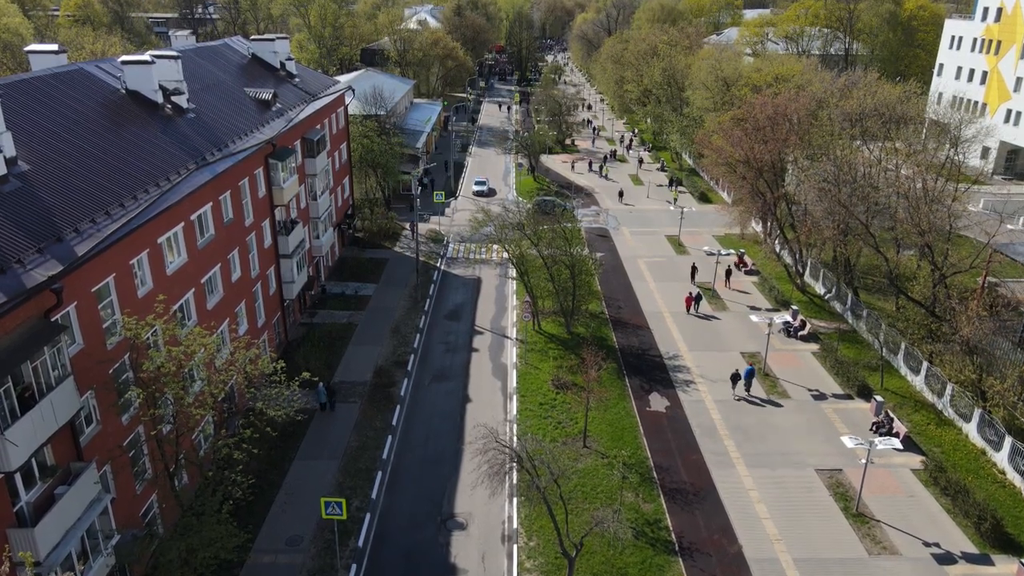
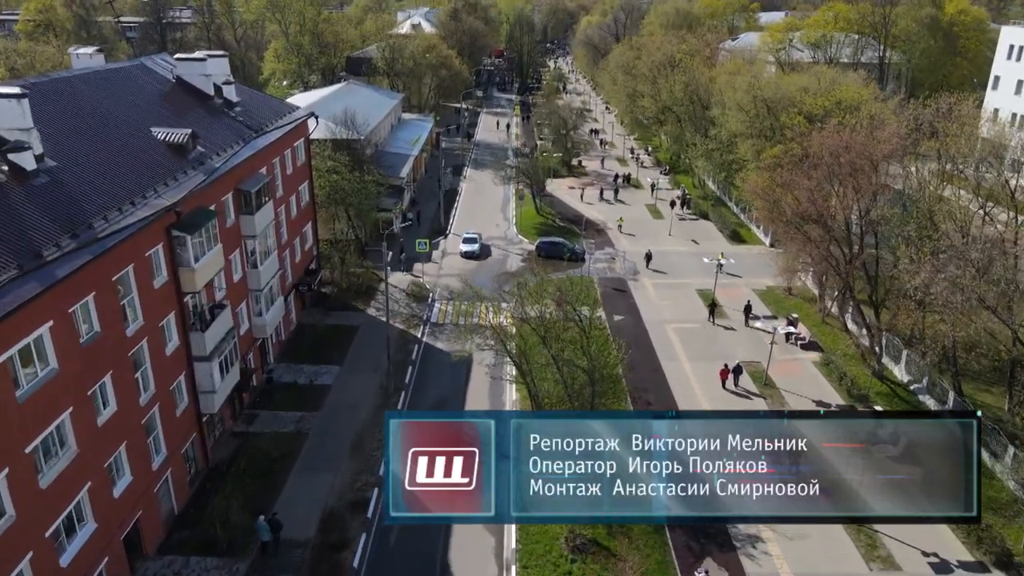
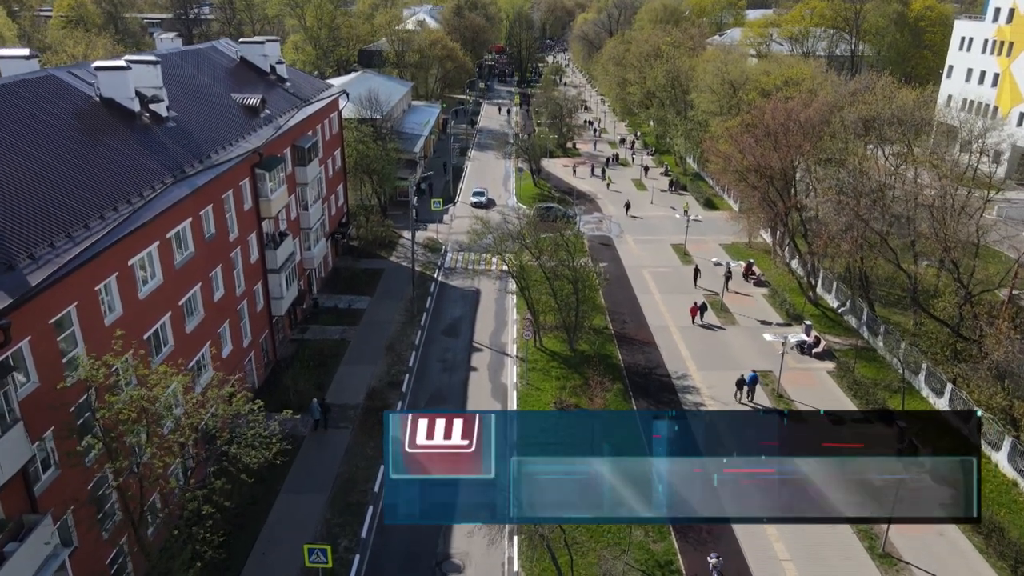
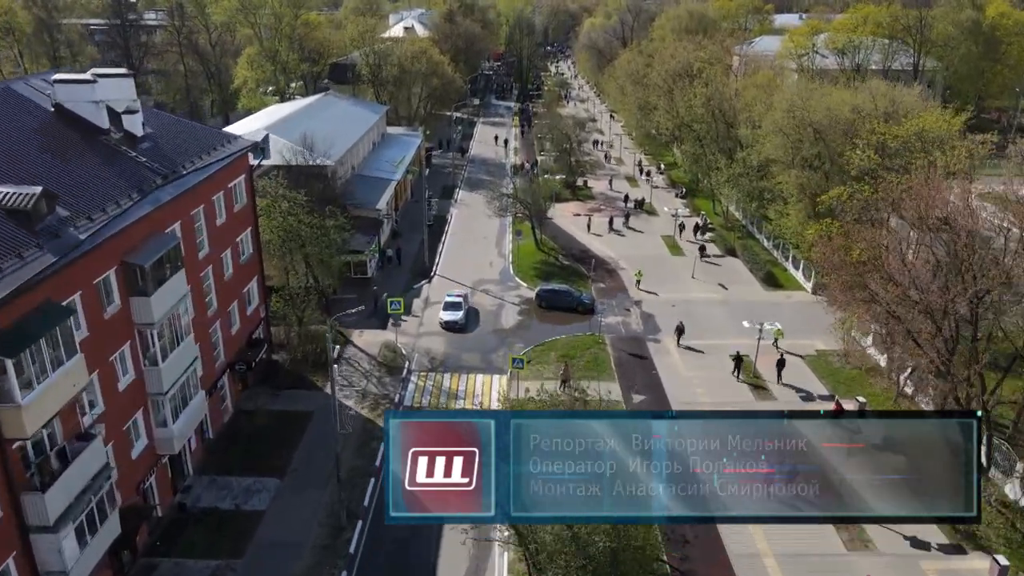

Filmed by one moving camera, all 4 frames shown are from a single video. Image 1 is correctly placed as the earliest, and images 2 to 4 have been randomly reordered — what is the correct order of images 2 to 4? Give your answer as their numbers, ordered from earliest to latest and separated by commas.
3, 2, 4
